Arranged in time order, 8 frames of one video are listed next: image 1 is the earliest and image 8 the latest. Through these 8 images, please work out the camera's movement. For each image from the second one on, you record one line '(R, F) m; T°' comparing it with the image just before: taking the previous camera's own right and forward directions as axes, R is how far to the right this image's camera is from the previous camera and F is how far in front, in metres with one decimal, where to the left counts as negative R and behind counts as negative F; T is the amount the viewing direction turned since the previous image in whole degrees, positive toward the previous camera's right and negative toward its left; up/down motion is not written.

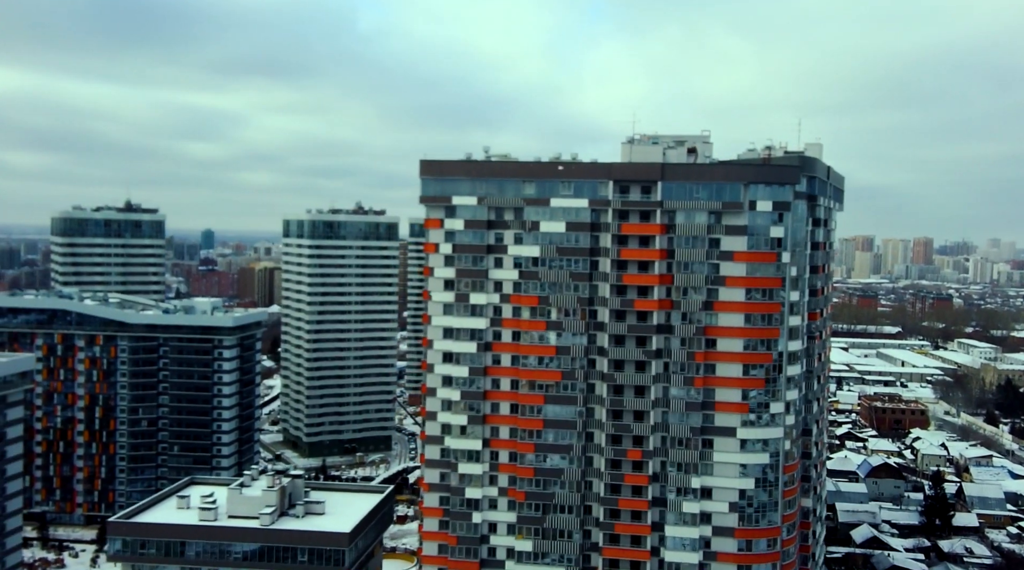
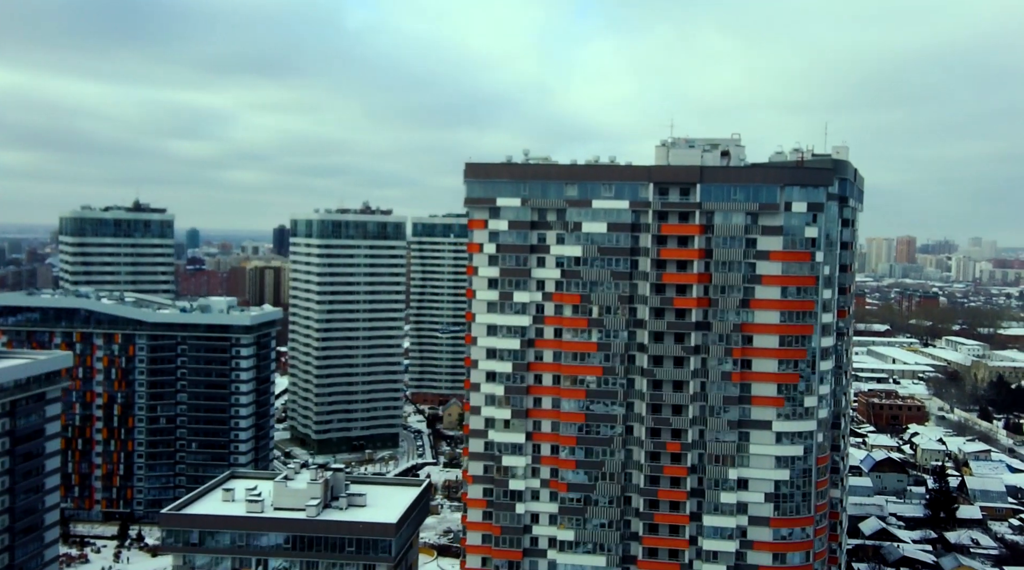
(-2.6, -1.4) m; +1°
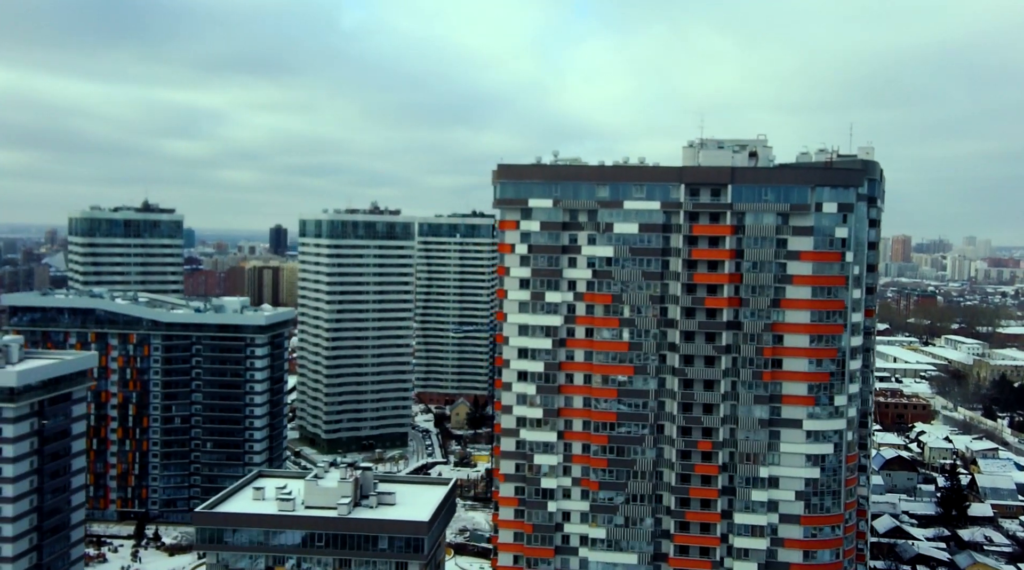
(-1.7, -0.4) m; 0°
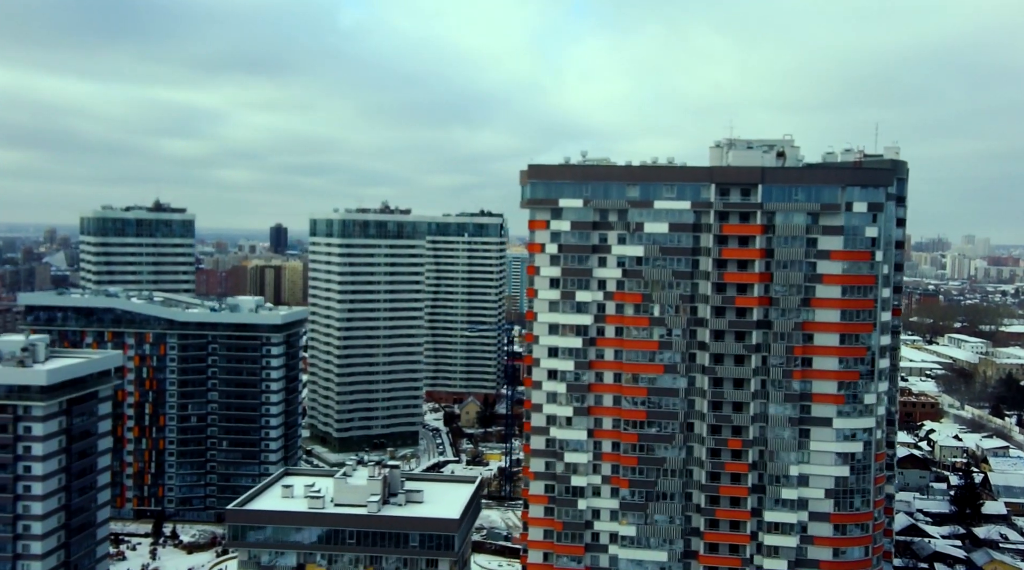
(-1.5, -0.3) m; 0°
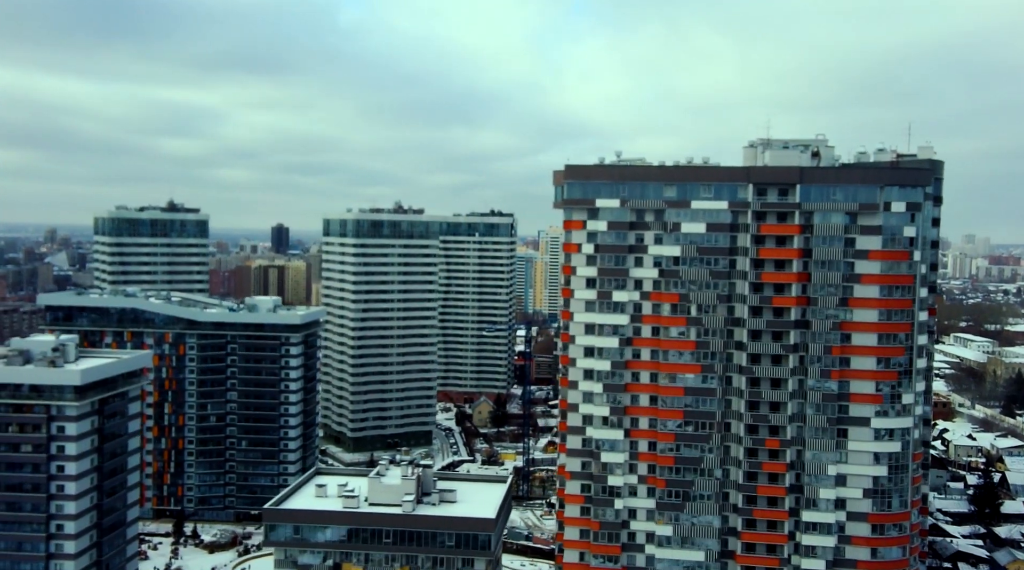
(-1.7, -0.1) m; 0°
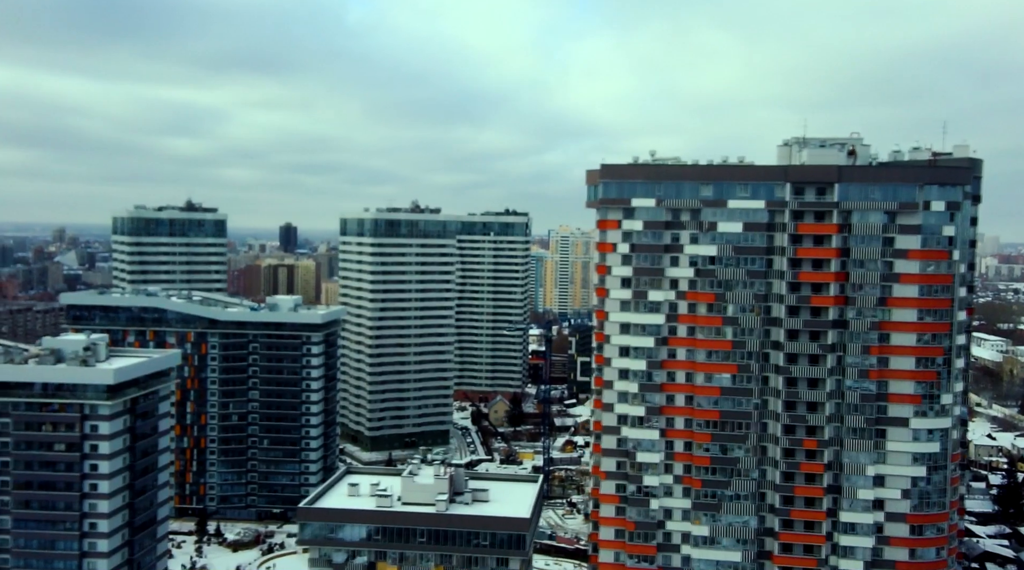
(-1.4, 0.0) m; -1°
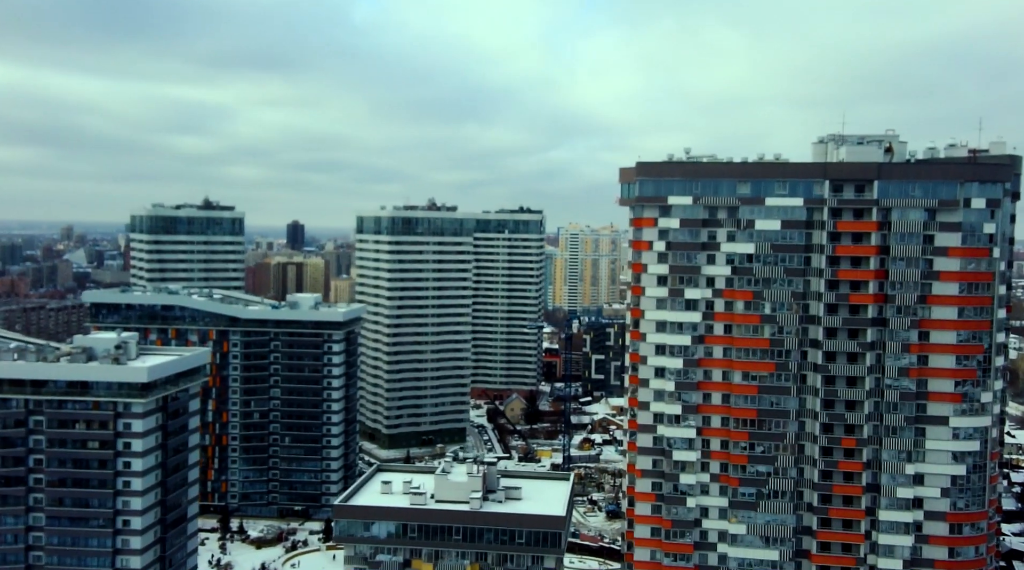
(-1.4, 0.0) m; -1°
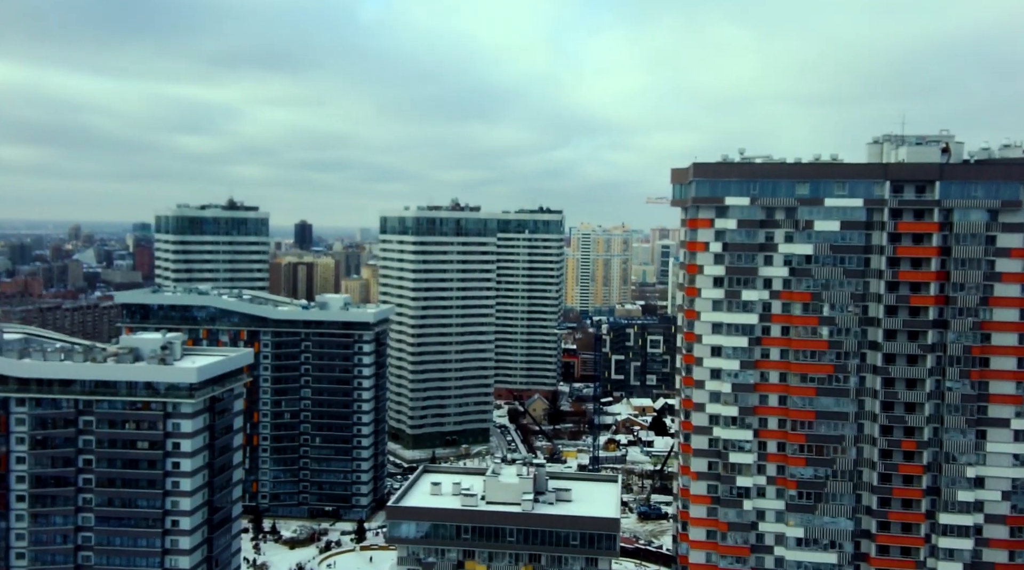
(-2.4, +0.1) m; -1°
